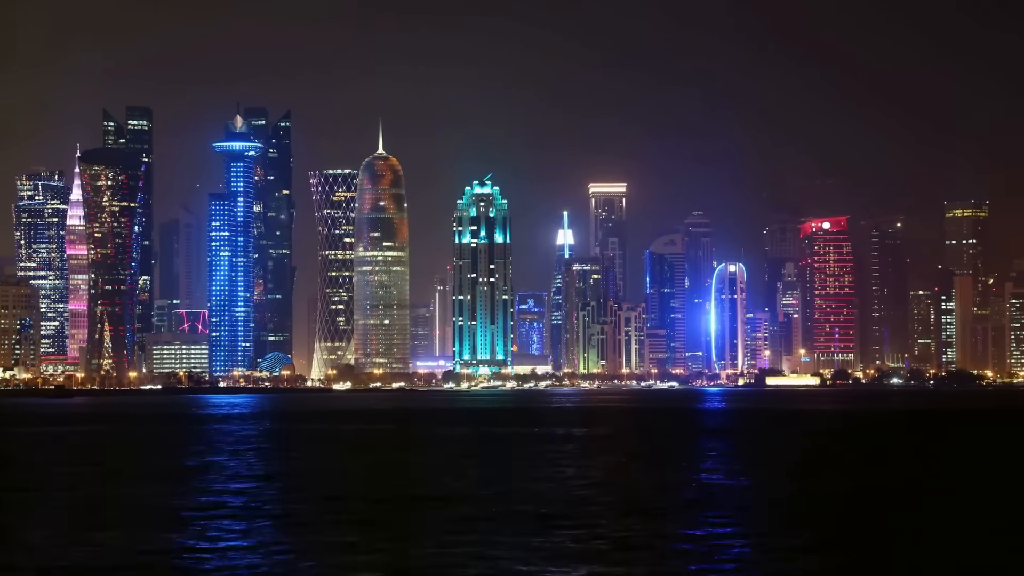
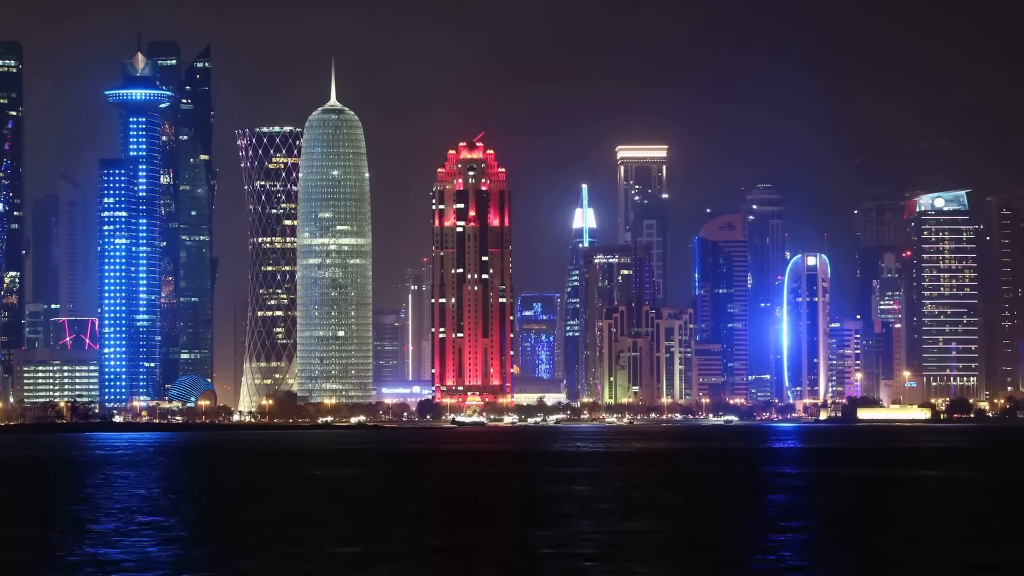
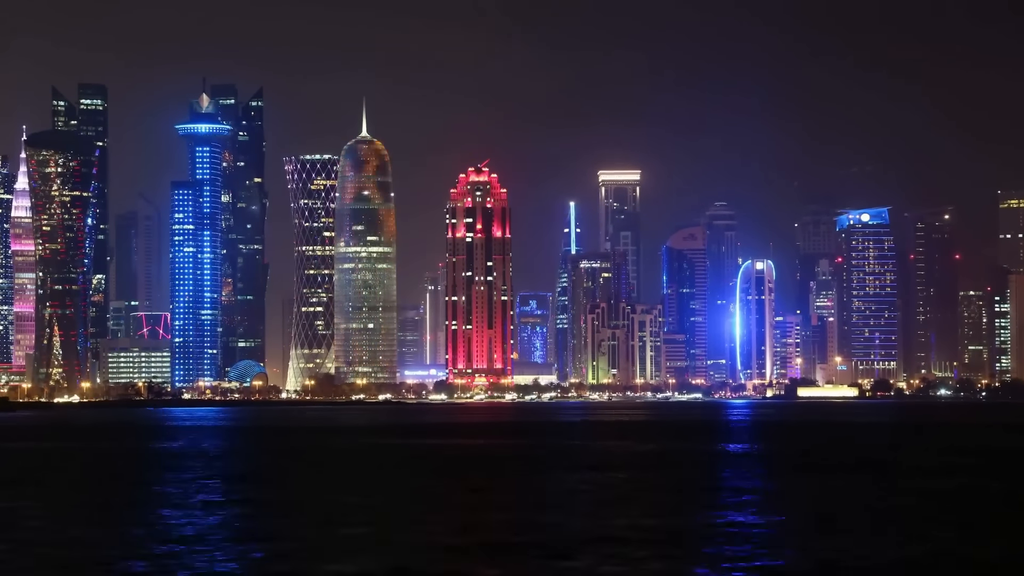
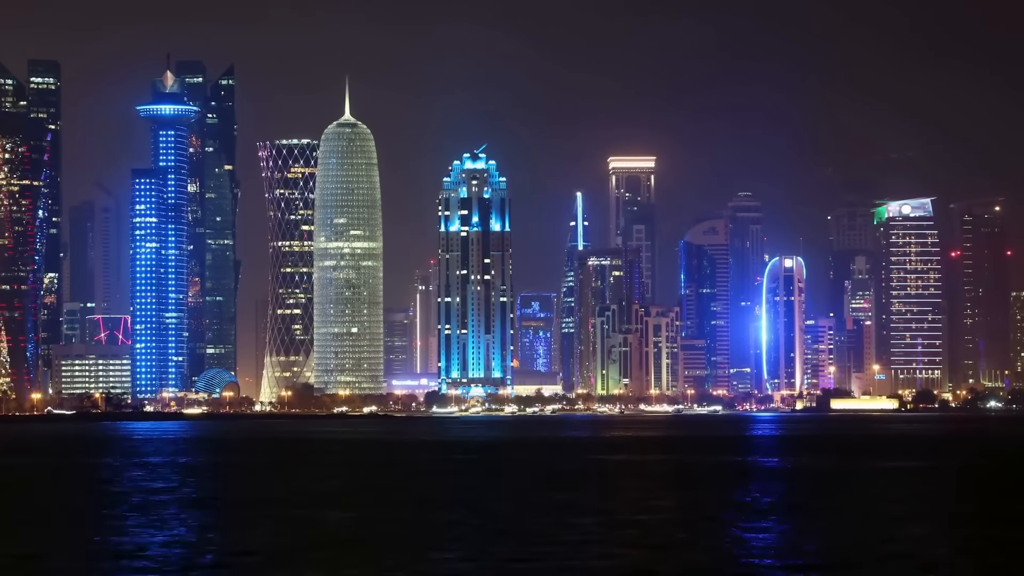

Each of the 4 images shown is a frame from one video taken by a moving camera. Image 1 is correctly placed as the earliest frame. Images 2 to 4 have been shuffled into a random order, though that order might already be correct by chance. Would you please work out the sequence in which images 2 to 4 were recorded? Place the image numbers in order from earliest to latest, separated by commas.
3, 4, 2
